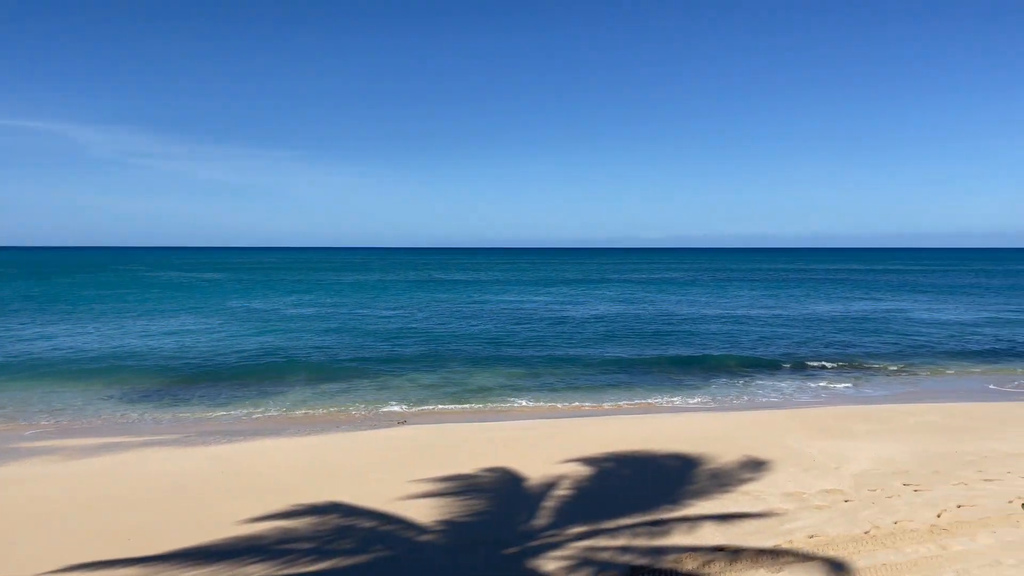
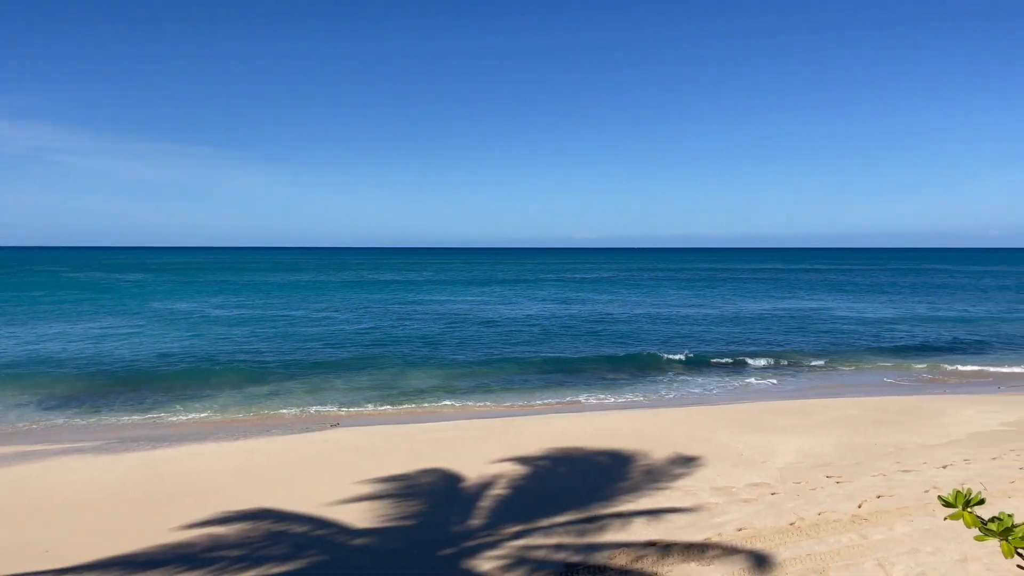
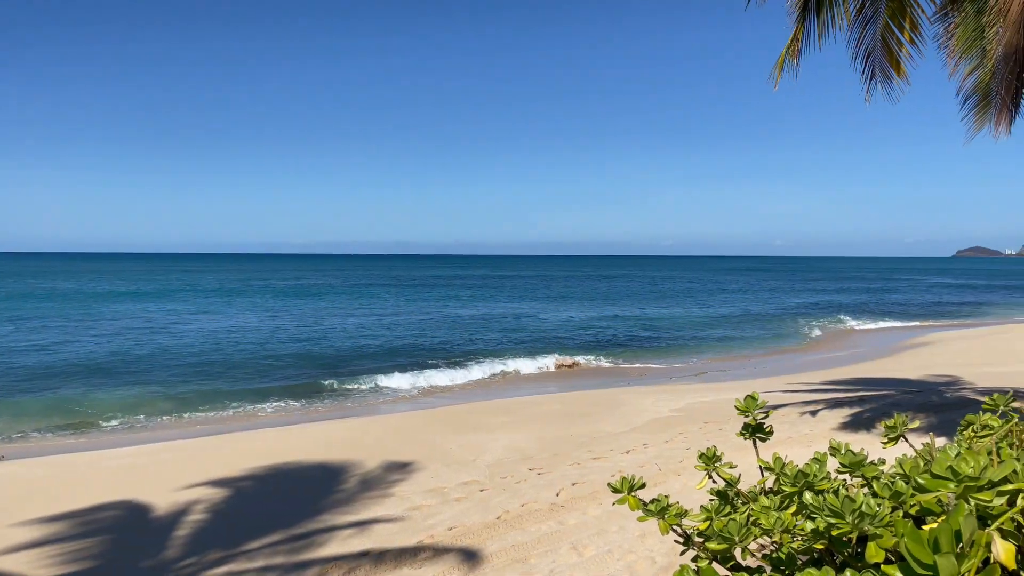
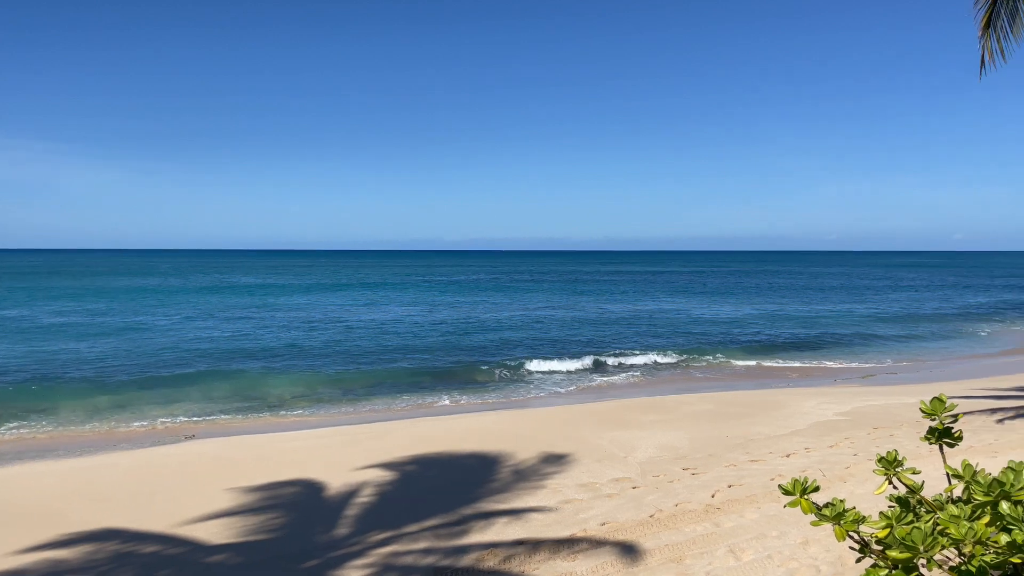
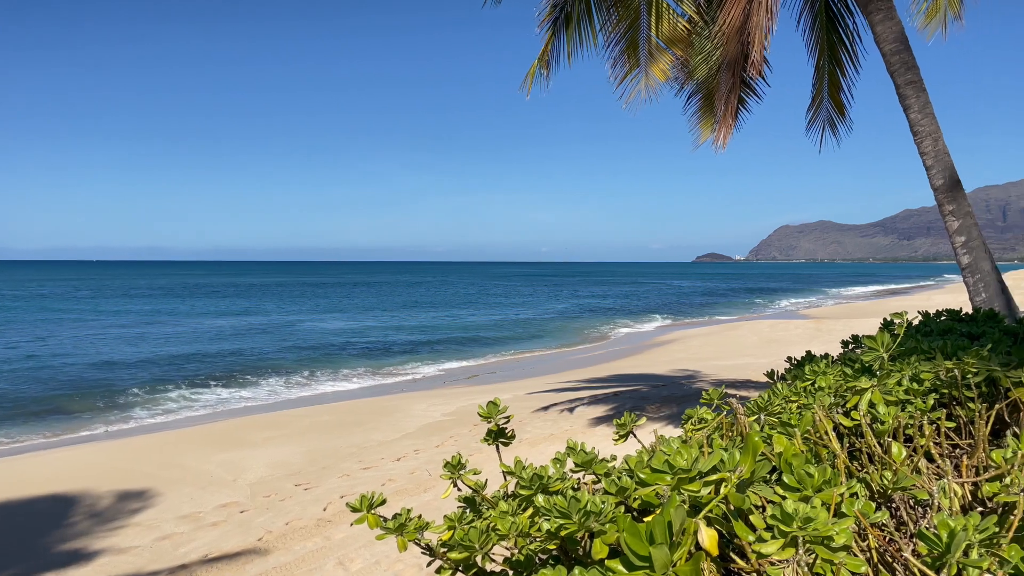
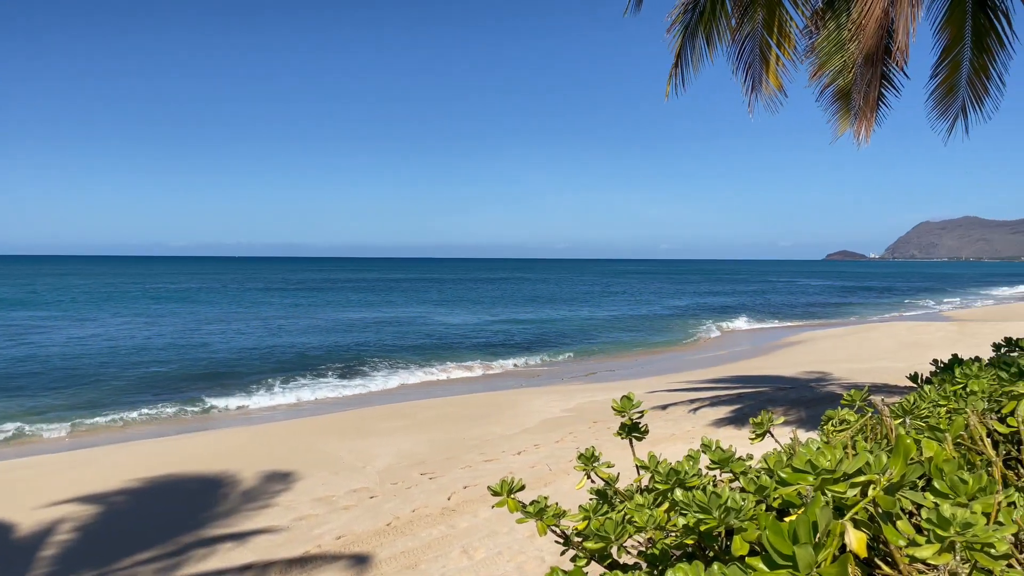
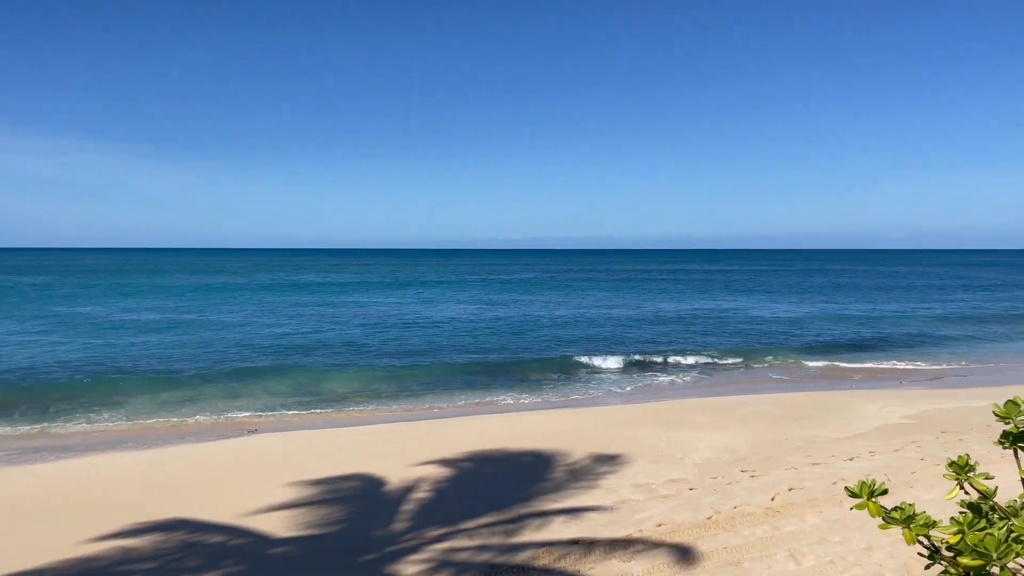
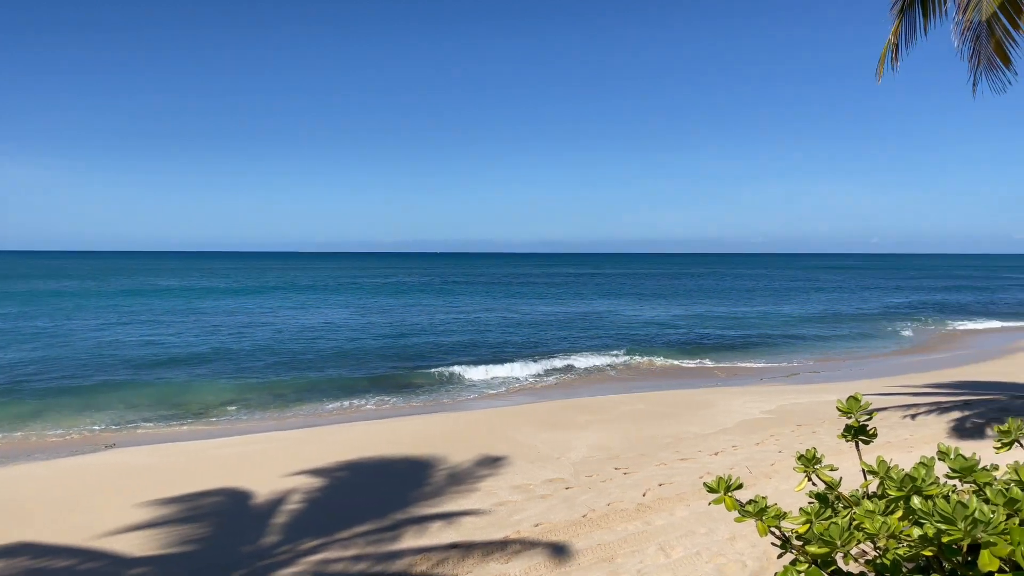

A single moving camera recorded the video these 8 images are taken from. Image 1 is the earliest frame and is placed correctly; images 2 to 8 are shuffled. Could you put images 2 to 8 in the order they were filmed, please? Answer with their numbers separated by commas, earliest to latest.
2, 7, 4, 8, 3, 6, 5
